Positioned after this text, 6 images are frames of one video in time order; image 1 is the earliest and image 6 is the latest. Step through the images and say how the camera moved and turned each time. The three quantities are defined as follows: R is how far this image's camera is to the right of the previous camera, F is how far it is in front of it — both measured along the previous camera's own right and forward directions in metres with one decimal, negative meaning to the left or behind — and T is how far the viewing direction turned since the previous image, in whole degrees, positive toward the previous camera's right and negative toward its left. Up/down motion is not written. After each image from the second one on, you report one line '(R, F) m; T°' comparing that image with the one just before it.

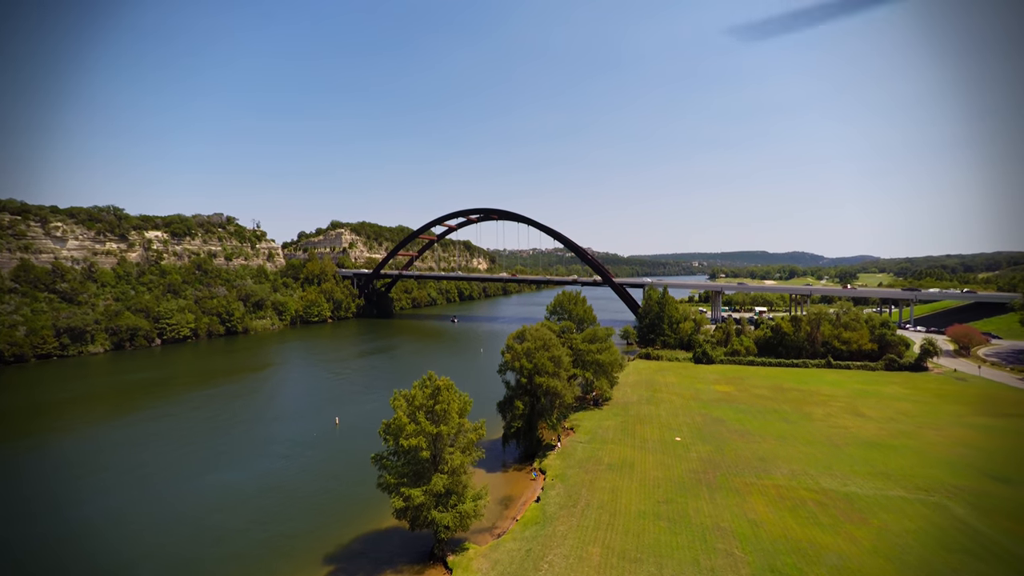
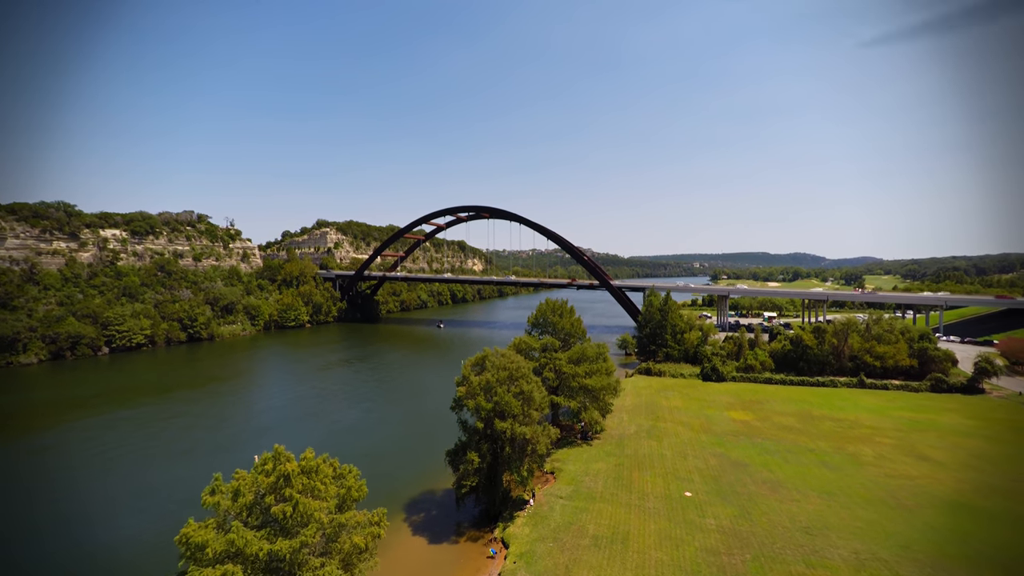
(+1.3, +4.5) m; 0°
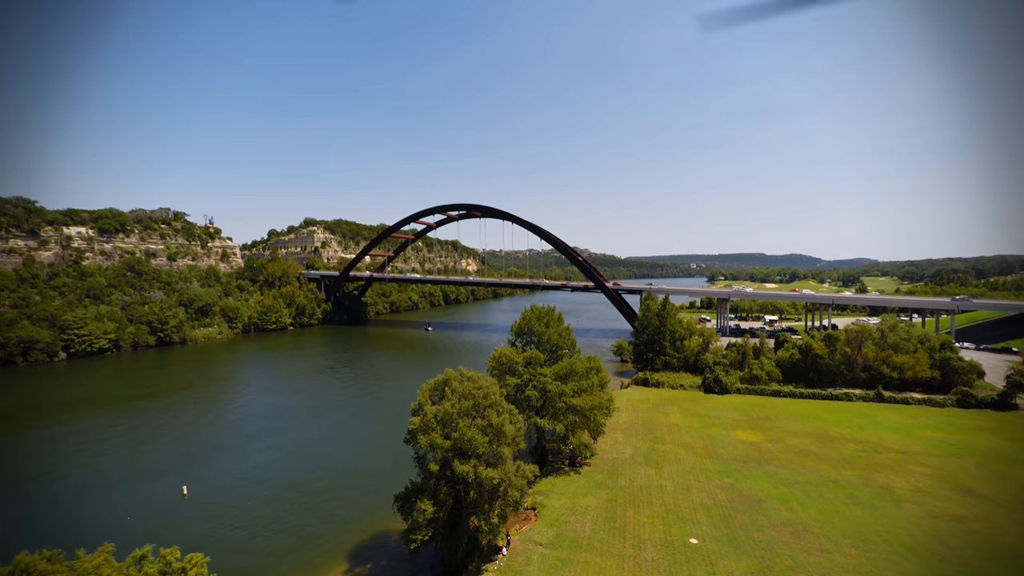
(+0.7, +2.5) m; 0°
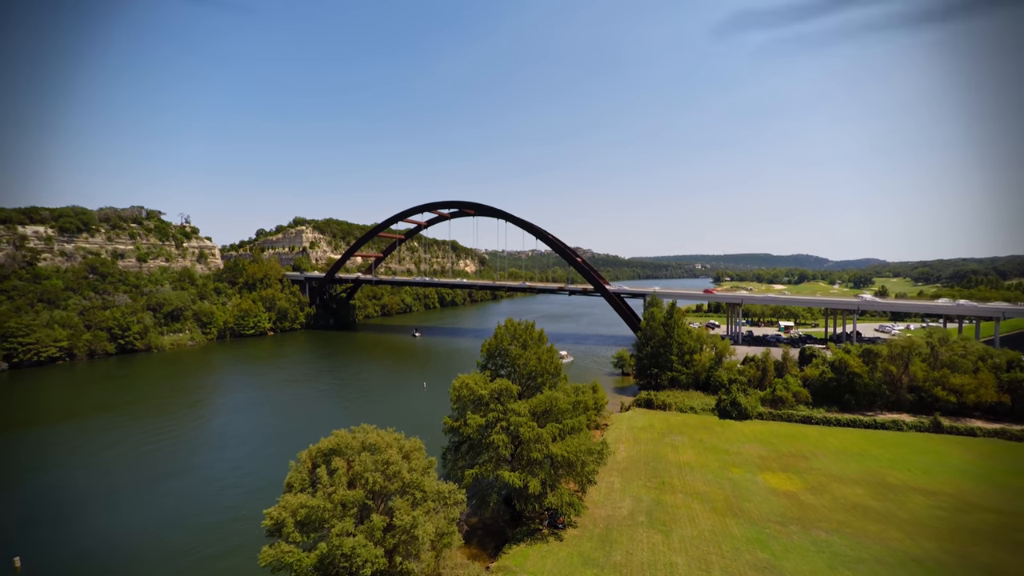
(+1.2, +4.0) m; -1°
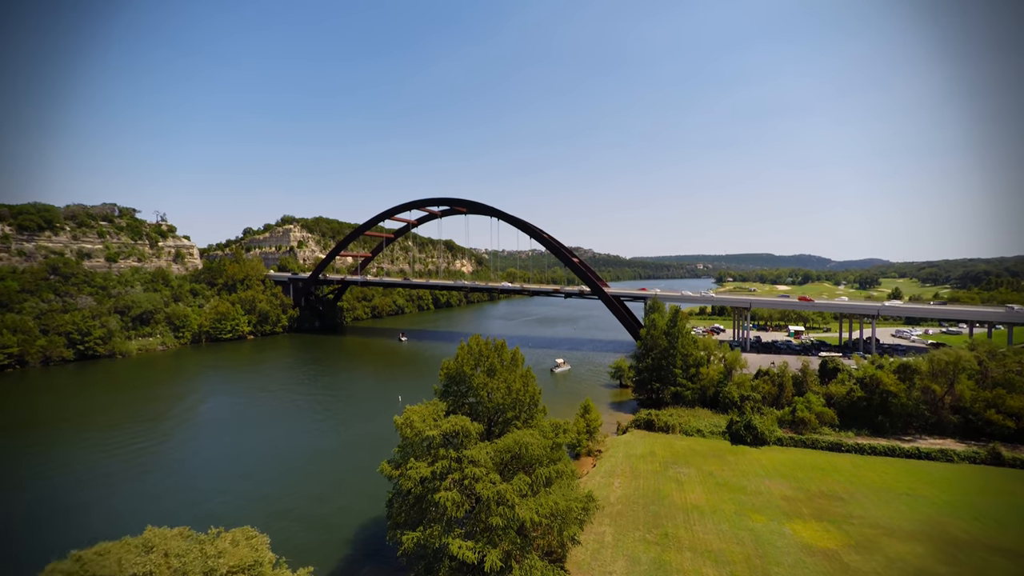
(+1.0, +3.1) m; 0°
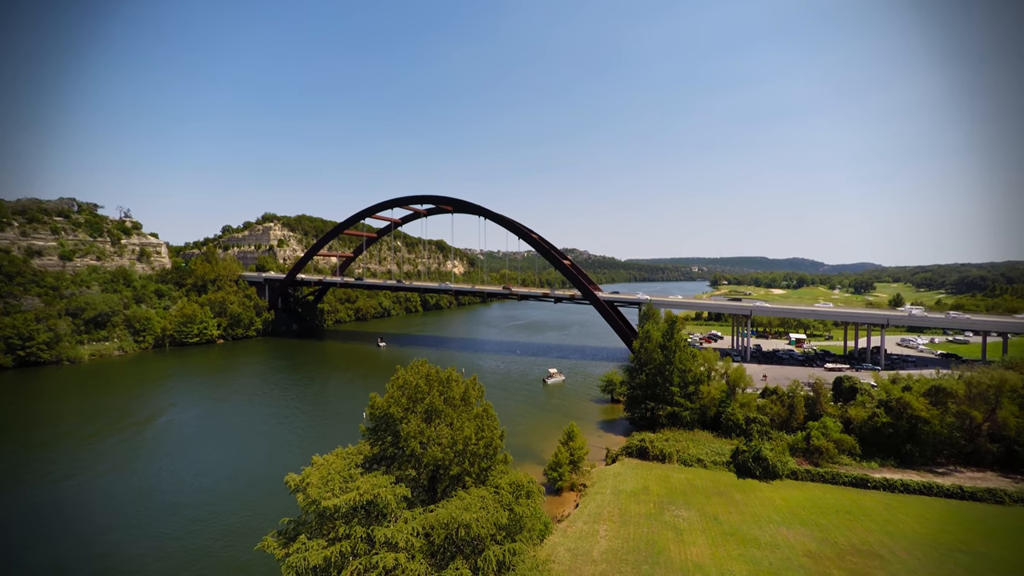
(+0.9, +2.9) m; +1°
